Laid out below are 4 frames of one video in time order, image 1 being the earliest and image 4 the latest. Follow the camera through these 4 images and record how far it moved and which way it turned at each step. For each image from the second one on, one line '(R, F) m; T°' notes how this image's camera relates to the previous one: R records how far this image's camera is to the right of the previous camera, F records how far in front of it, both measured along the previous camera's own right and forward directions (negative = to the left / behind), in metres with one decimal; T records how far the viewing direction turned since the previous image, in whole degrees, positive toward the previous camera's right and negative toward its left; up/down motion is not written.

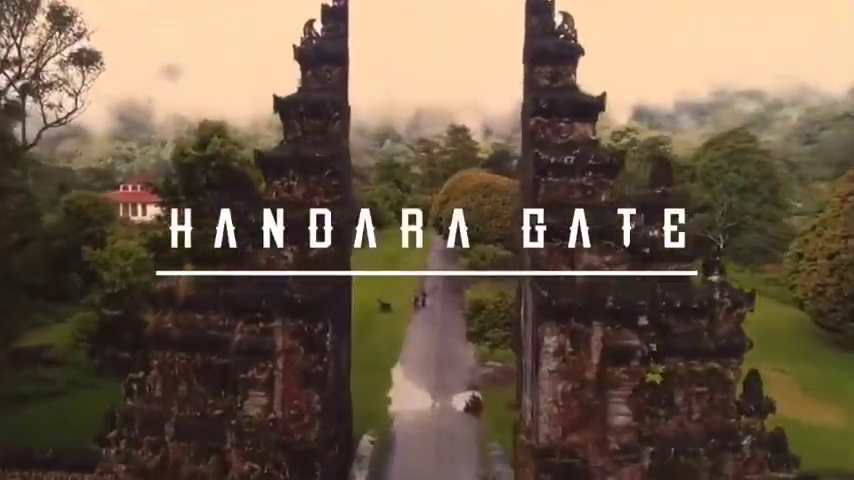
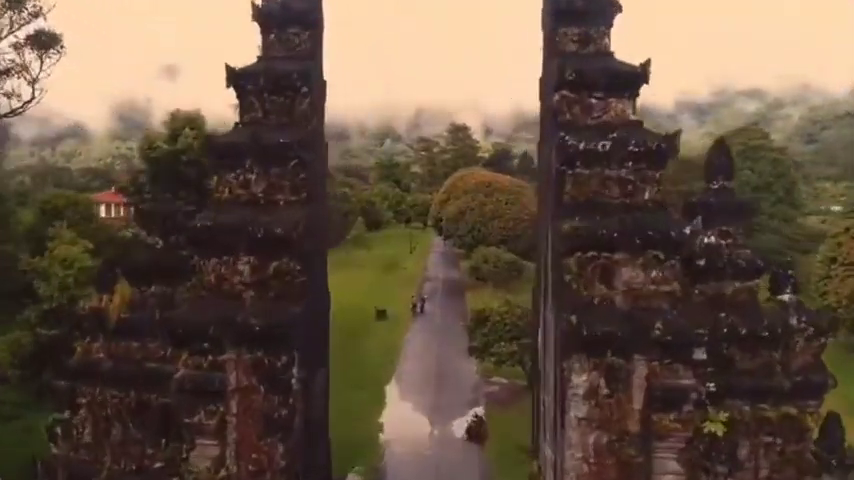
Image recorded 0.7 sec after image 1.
(0.0, +1.0) m; 0°
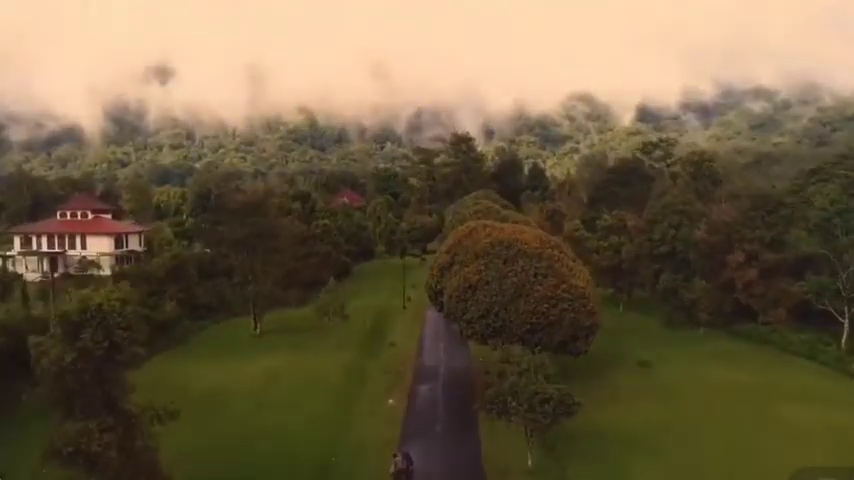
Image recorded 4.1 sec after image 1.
(+0.1, +5.7) m; 0°
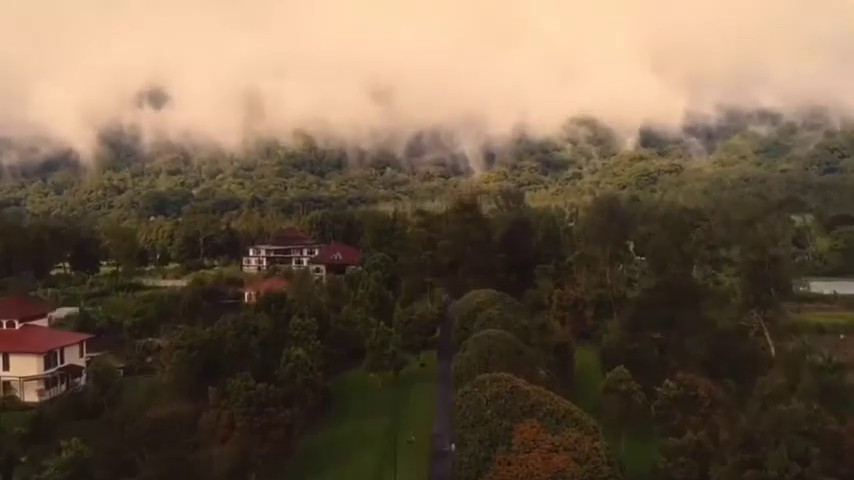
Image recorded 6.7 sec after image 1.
(0.0, +5.9) m; 0°
